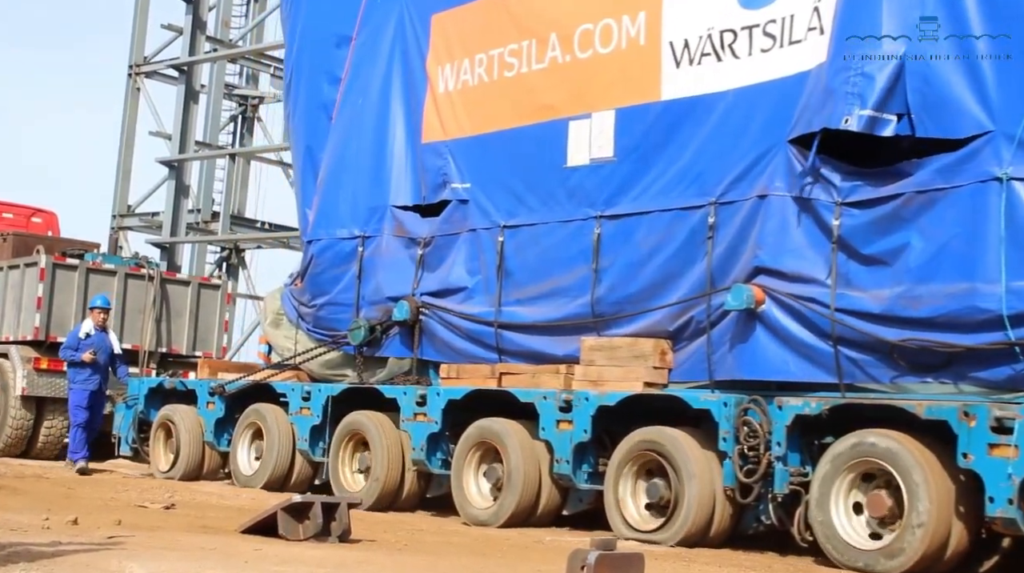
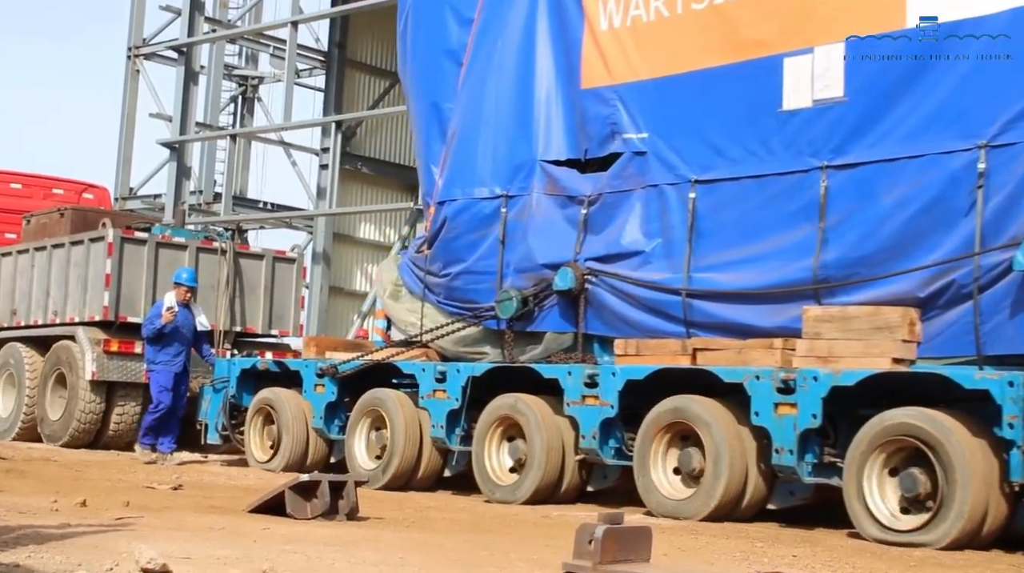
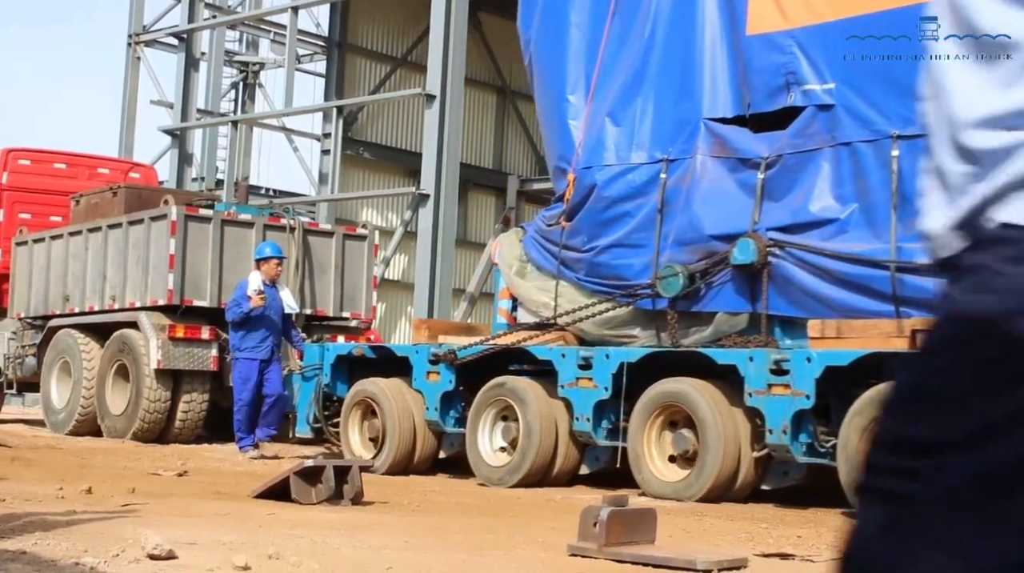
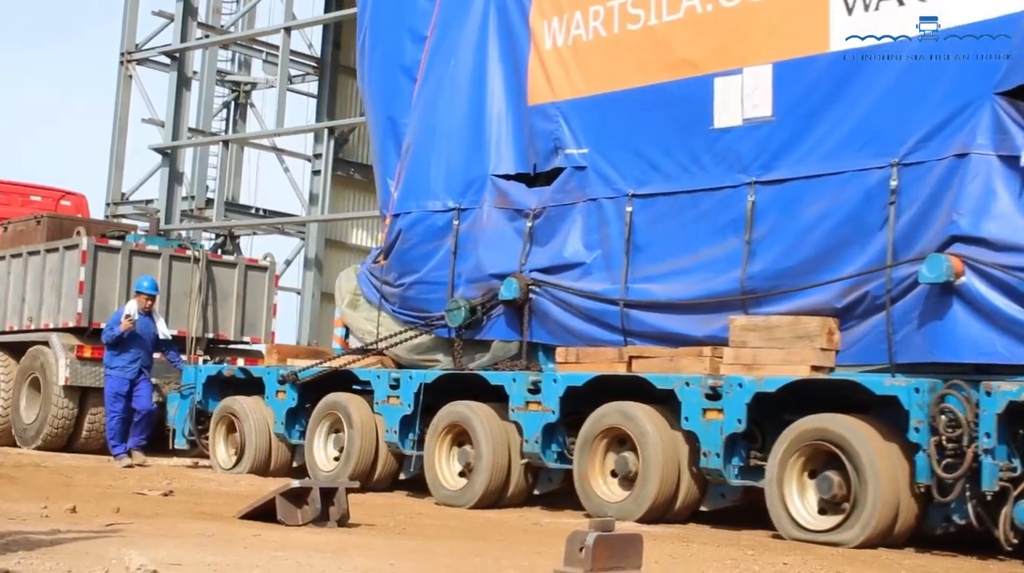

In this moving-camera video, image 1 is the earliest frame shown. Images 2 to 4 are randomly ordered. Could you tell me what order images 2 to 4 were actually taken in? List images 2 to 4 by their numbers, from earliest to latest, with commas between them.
4, 2, 3
